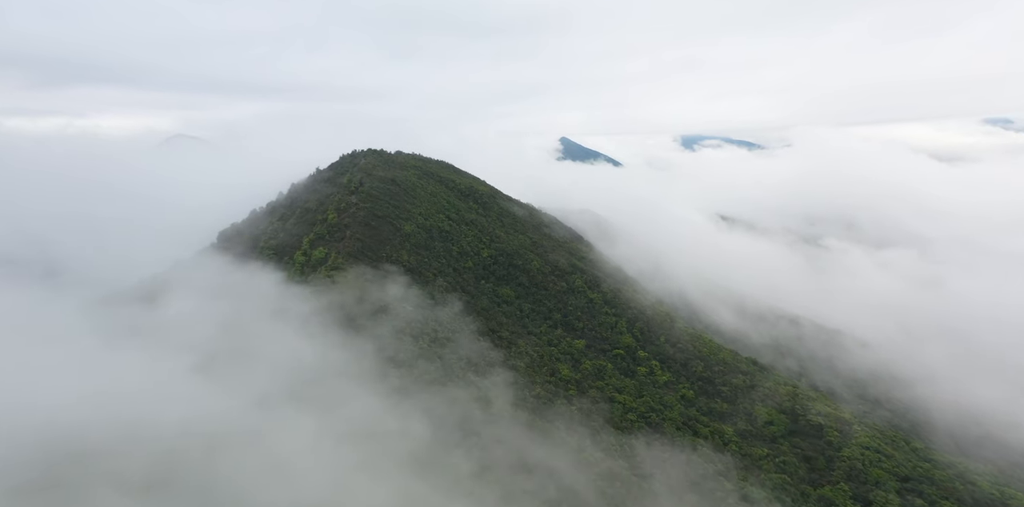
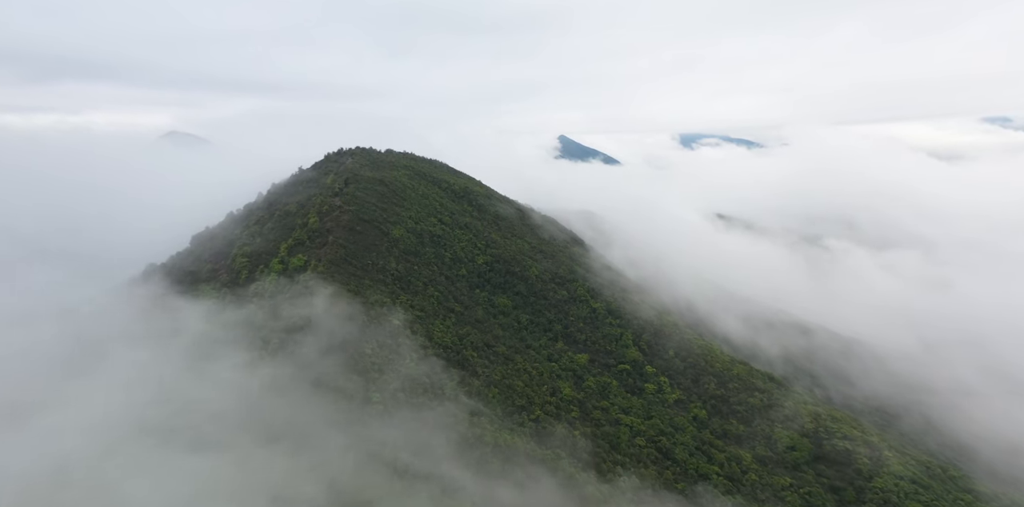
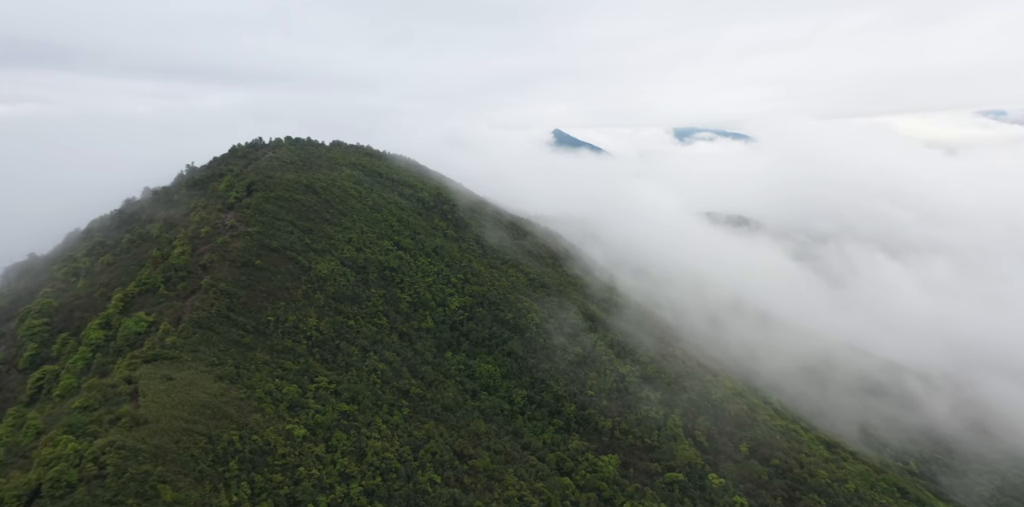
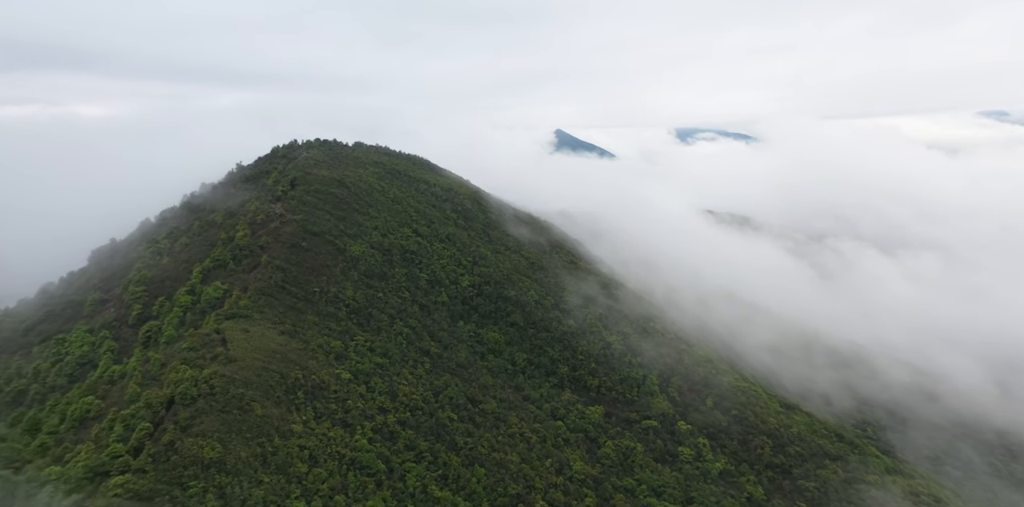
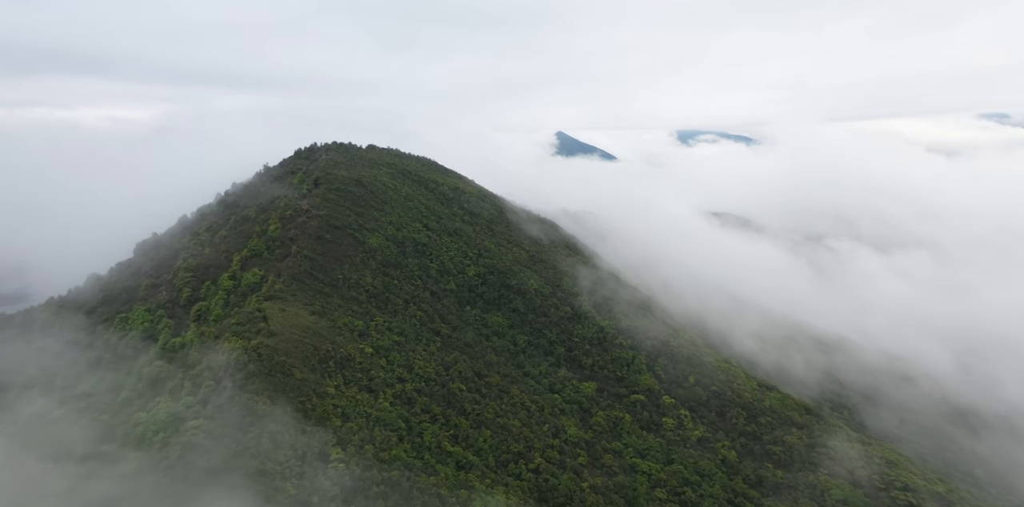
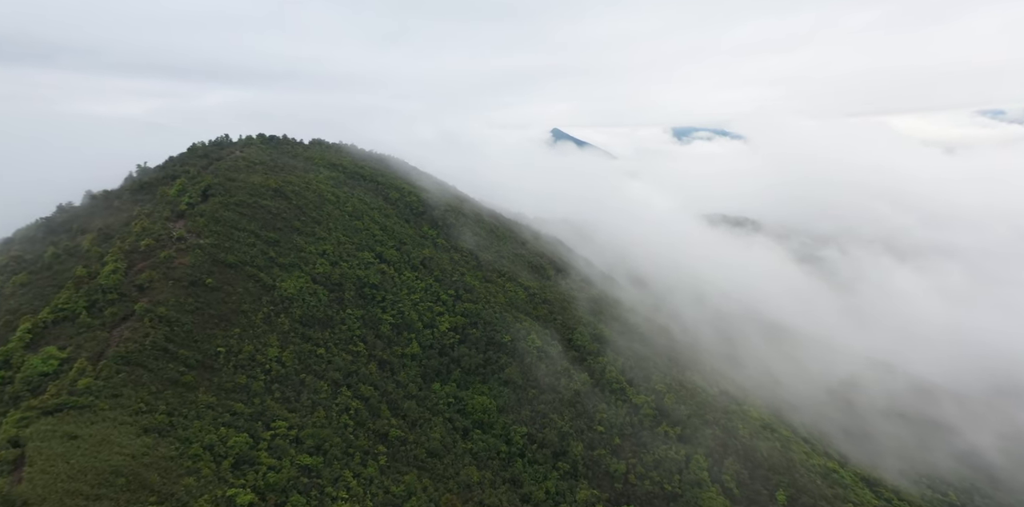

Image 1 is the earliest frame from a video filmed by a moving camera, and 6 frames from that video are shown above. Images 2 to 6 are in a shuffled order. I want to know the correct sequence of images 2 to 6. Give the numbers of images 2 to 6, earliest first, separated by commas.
2, 5, 4, 3, 6
